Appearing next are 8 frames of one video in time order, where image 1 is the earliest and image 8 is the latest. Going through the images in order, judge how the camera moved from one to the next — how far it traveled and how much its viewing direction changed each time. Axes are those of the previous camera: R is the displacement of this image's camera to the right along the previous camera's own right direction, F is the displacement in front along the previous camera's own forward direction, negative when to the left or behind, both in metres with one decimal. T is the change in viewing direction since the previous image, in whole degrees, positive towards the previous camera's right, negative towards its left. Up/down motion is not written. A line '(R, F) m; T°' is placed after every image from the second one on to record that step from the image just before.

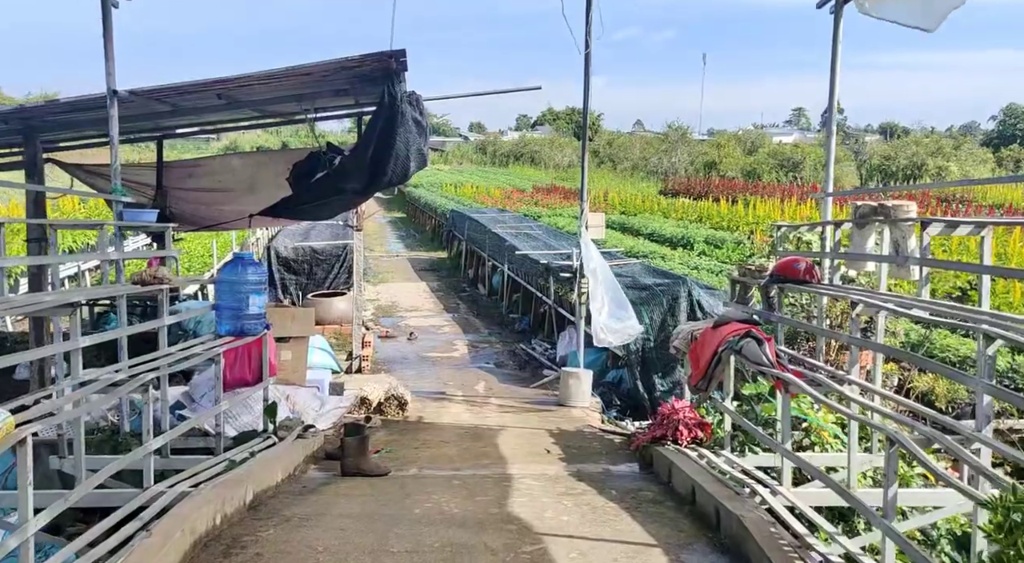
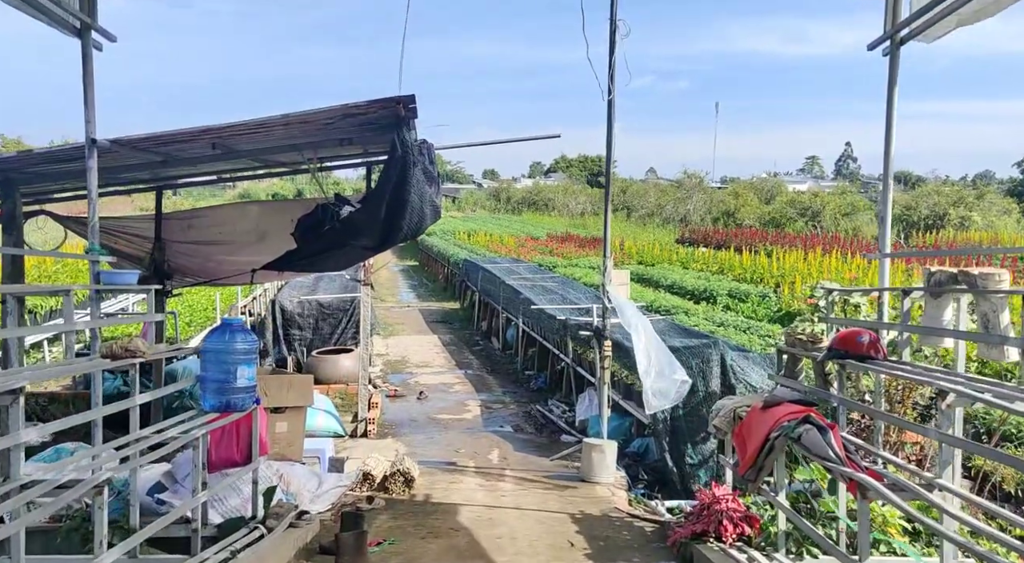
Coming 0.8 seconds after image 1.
(0.0, +0.6) m; -1°
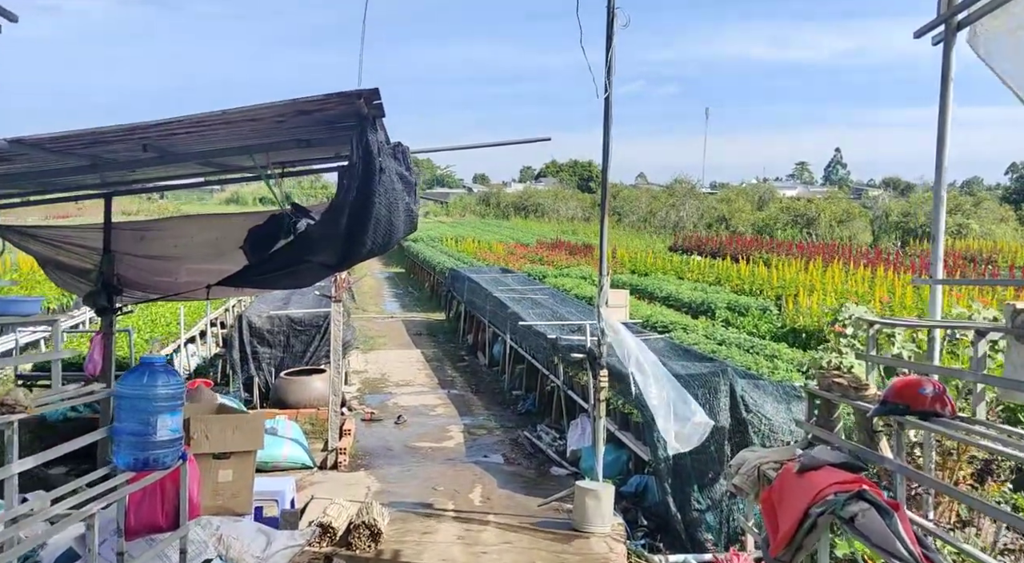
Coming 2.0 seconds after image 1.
(0.0, +0.9) m; +1°
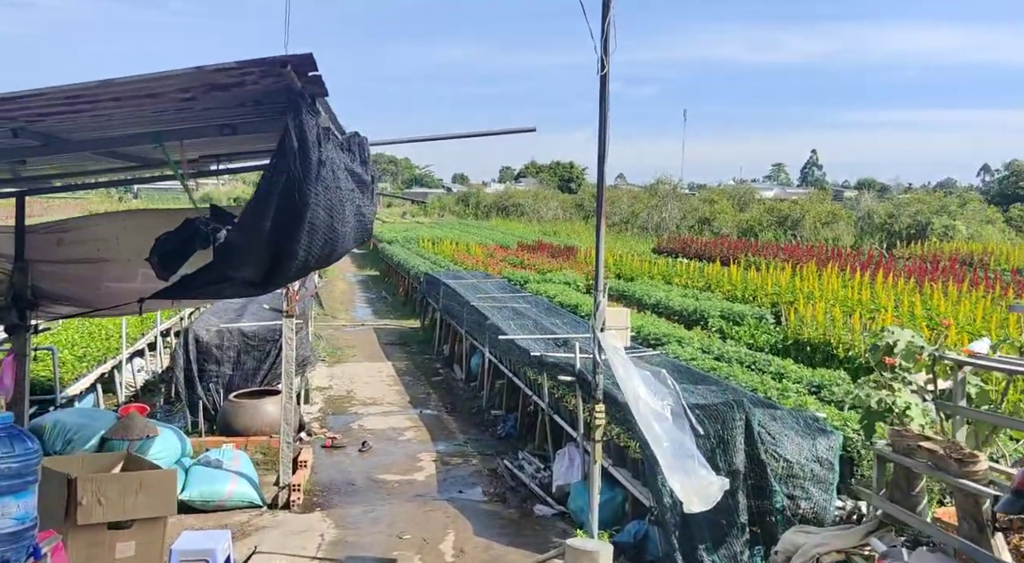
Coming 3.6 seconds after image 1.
(0.0, +1.1) m; +1°
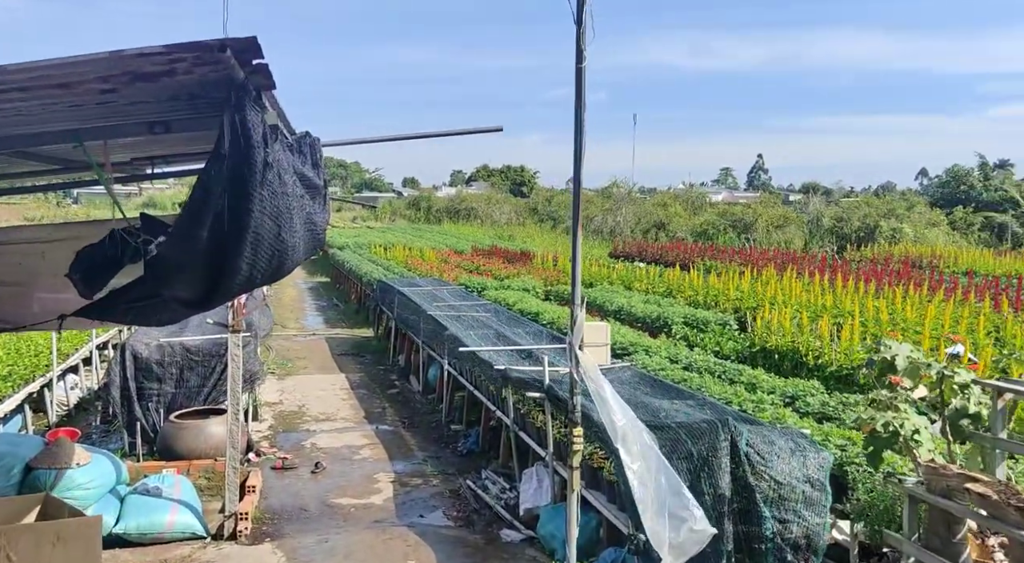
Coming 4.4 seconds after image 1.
(-0.1, +0.5) m; +3°
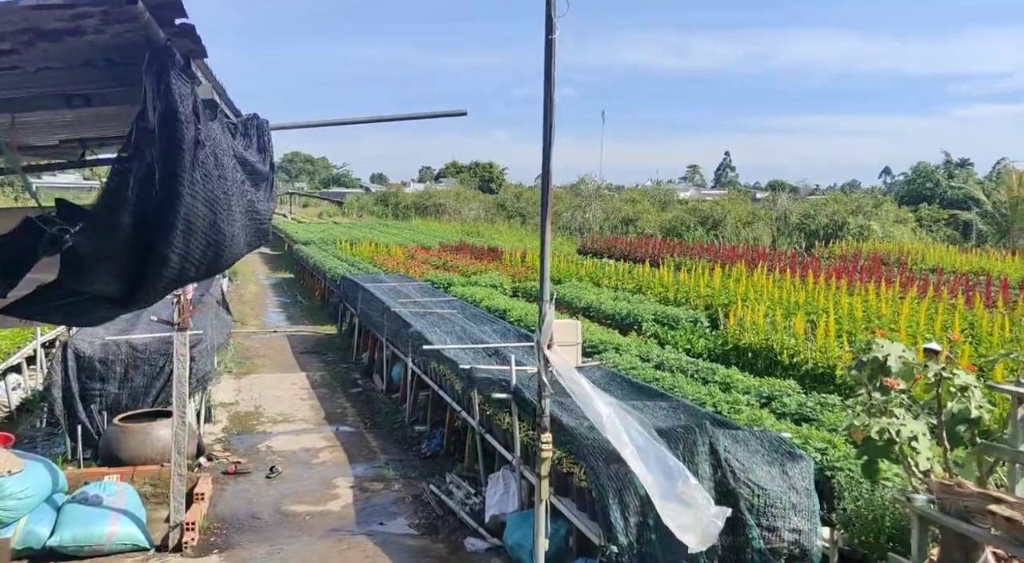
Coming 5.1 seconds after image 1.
(0.0, +0.4) m; +2°
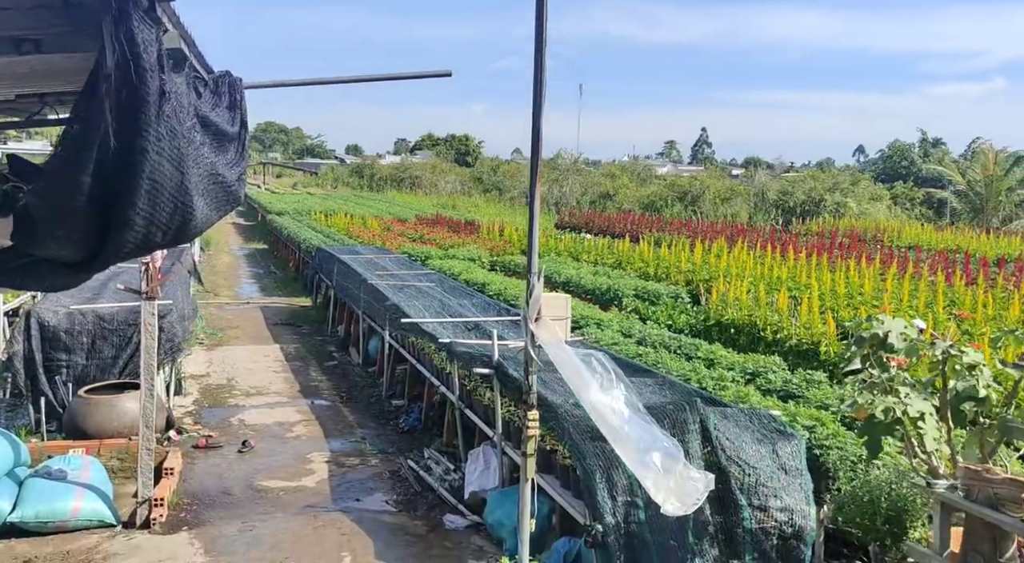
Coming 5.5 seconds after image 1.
(-0.1, +0.2) m; +2°
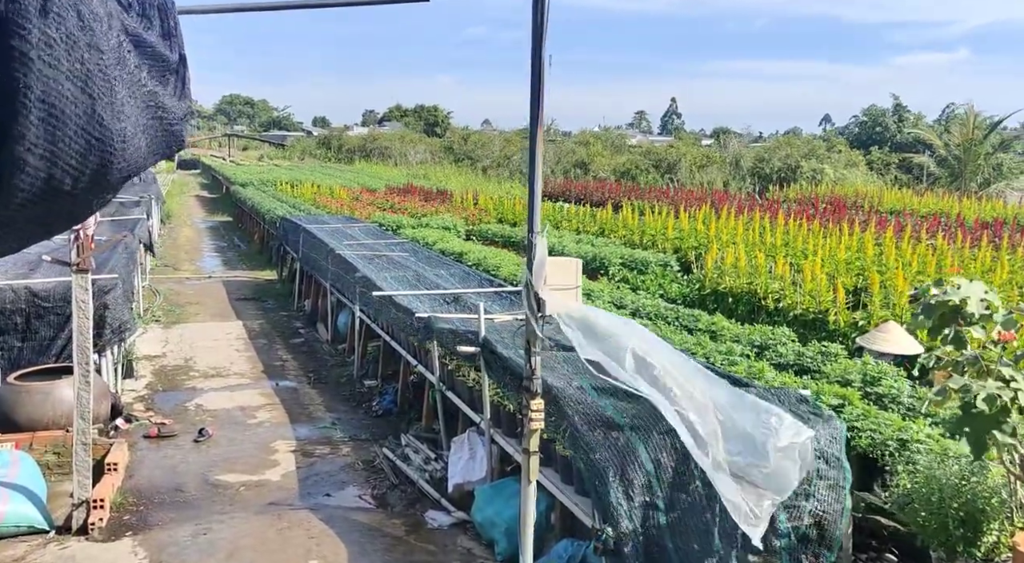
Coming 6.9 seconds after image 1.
(-0.1, +0.8) m; +2°
